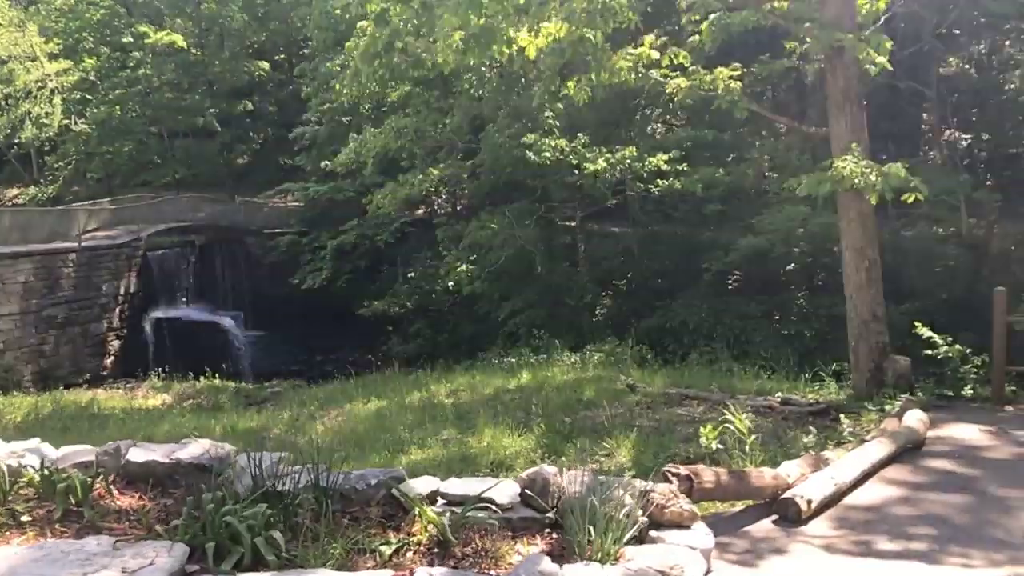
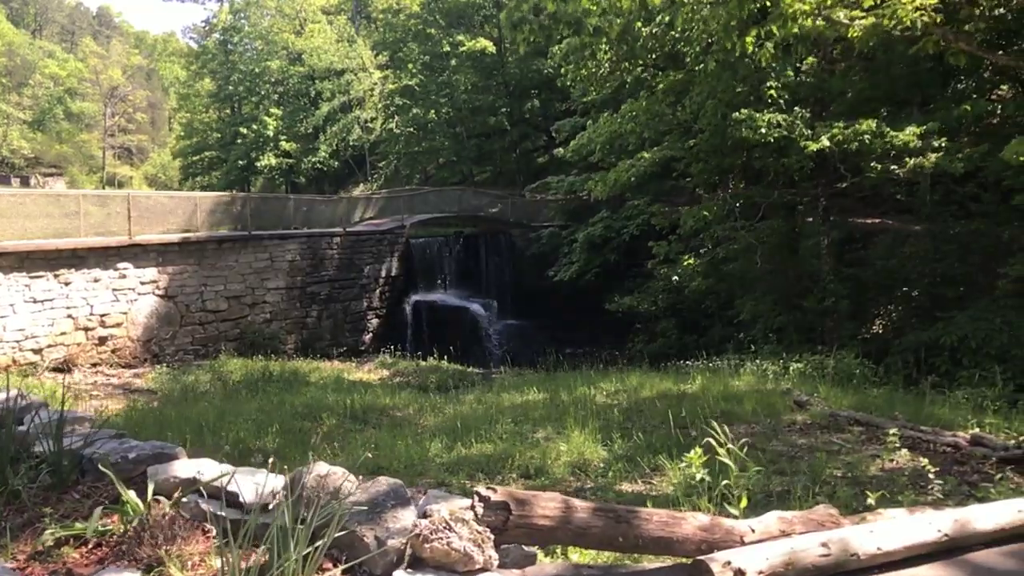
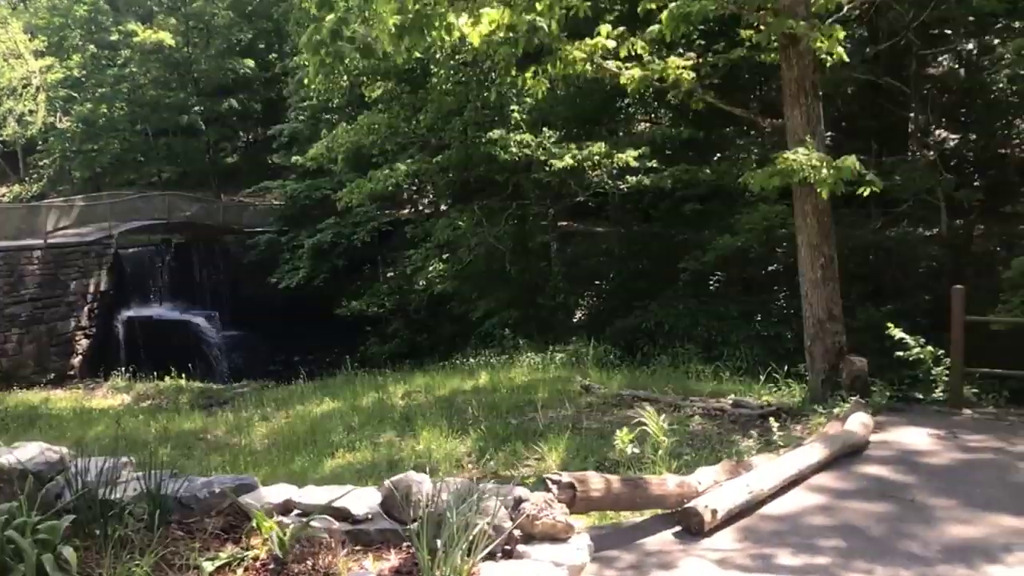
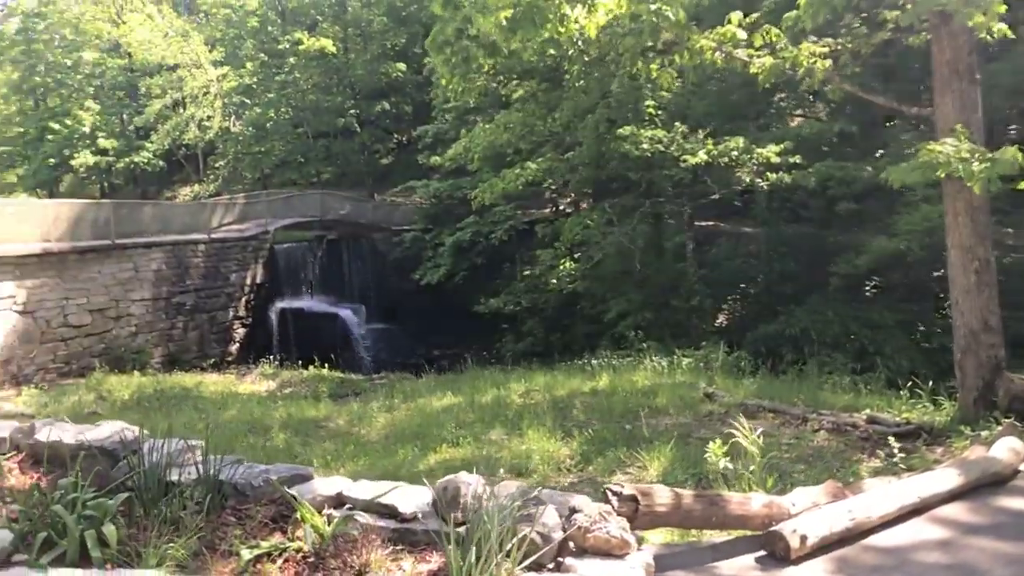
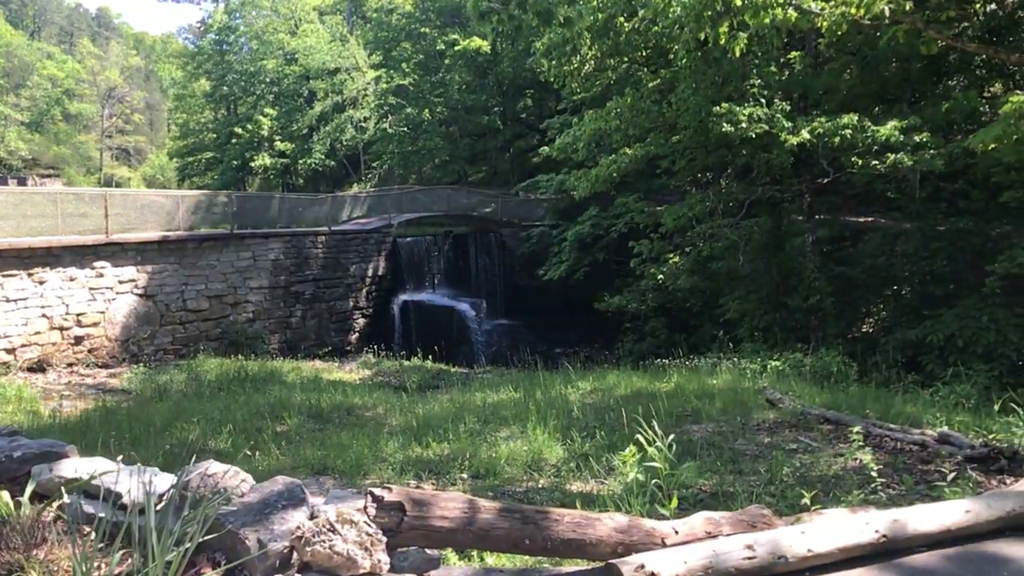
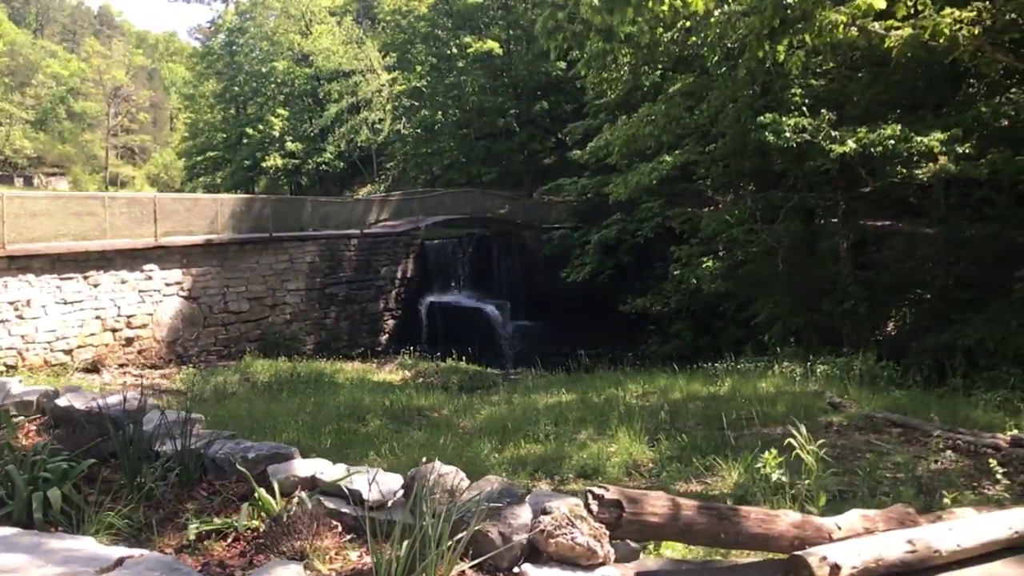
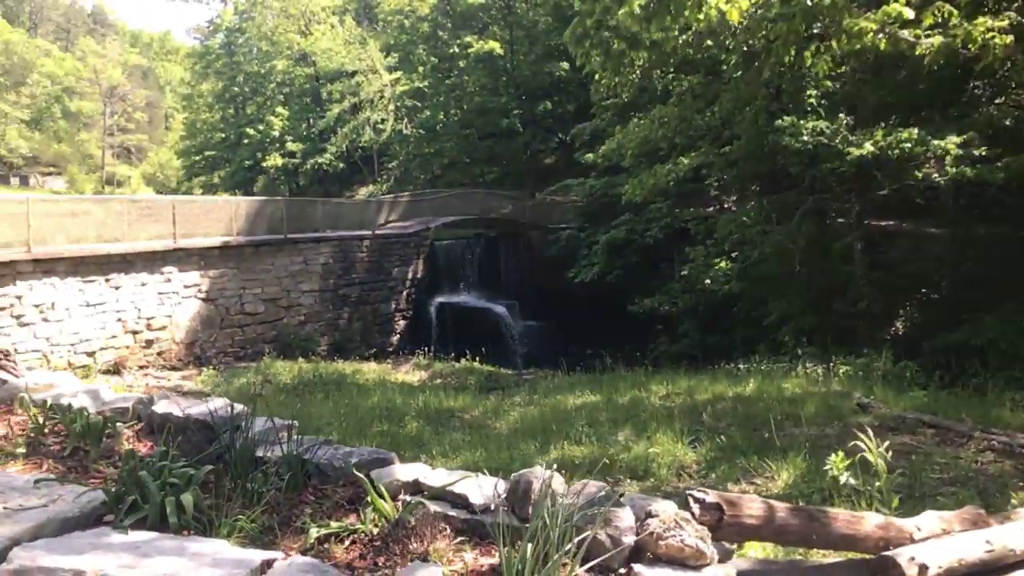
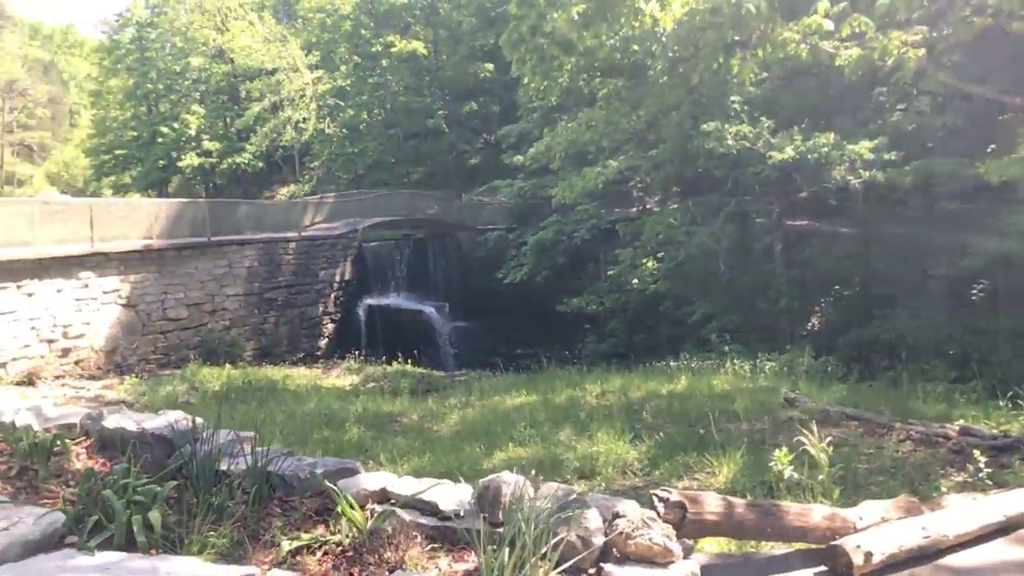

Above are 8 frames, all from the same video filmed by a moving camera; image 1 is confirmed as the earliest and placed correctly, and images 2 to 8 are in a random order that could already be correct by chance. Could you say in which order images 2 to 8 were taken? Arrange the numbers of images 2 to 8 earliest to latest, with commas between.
3, 4, 8, 7, 6, 2, 5
